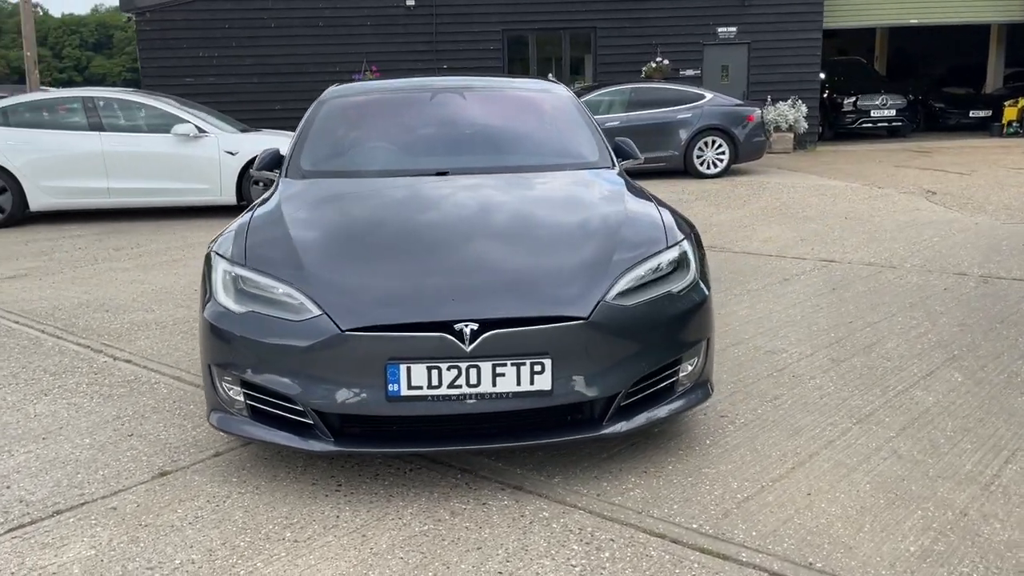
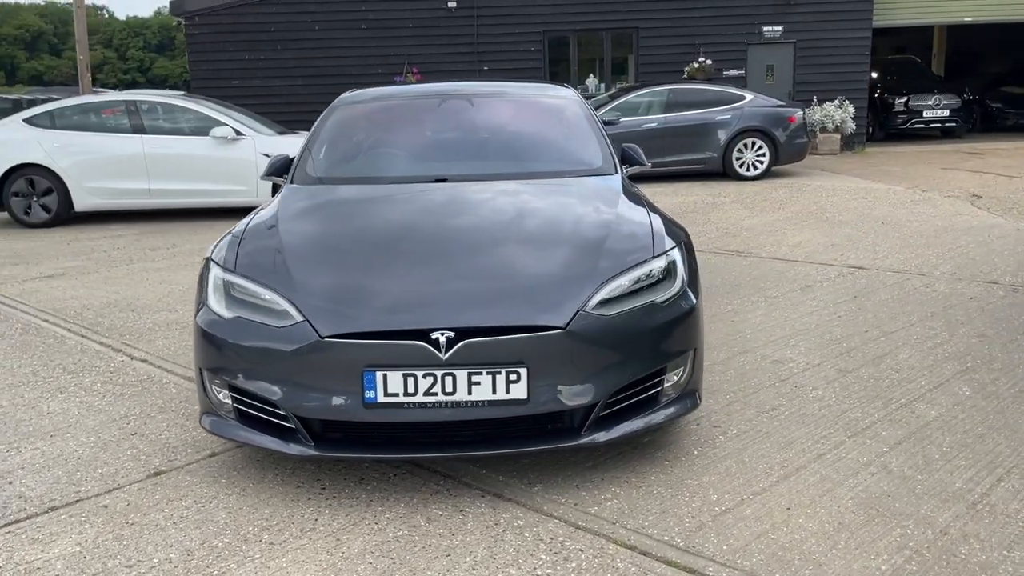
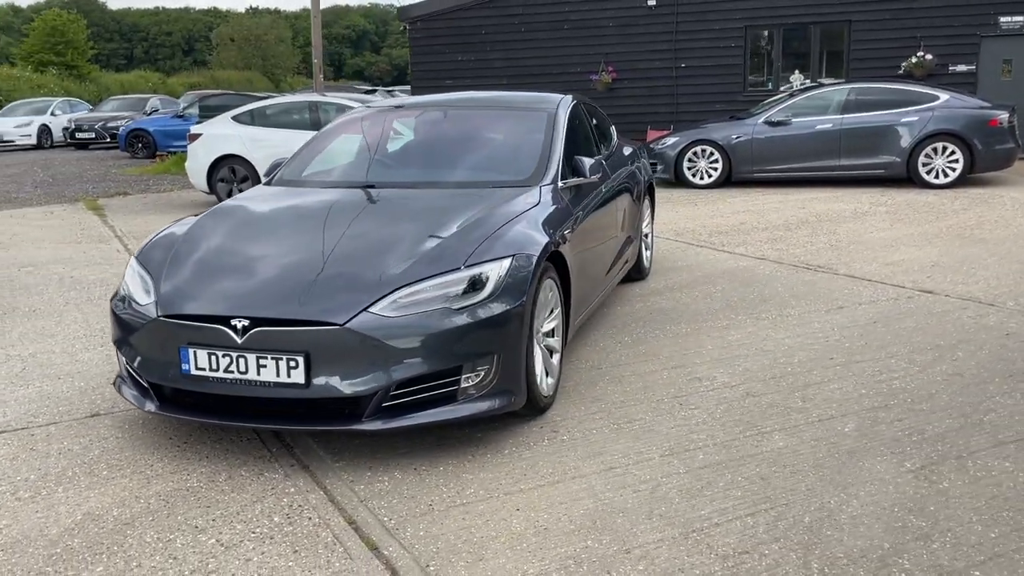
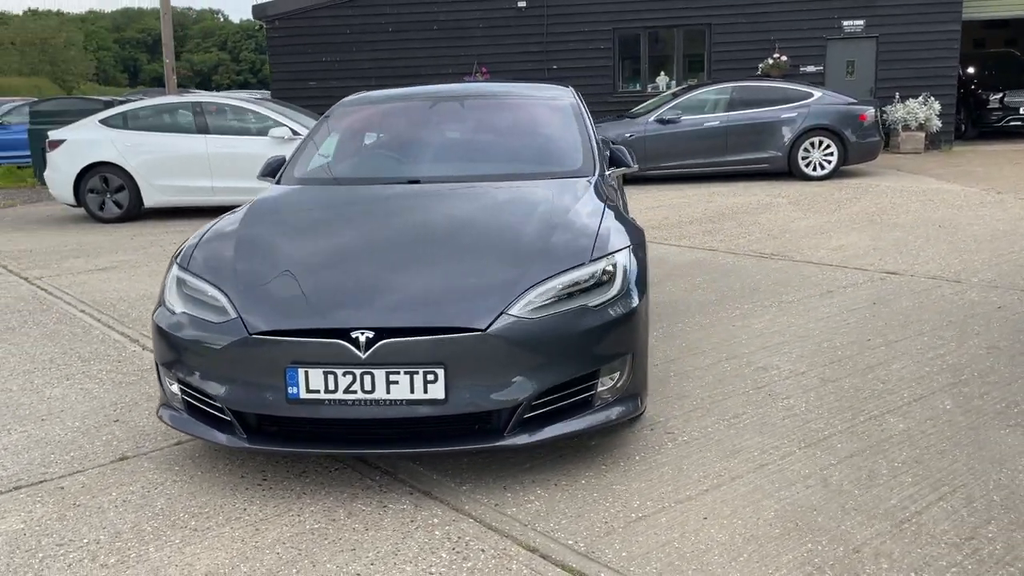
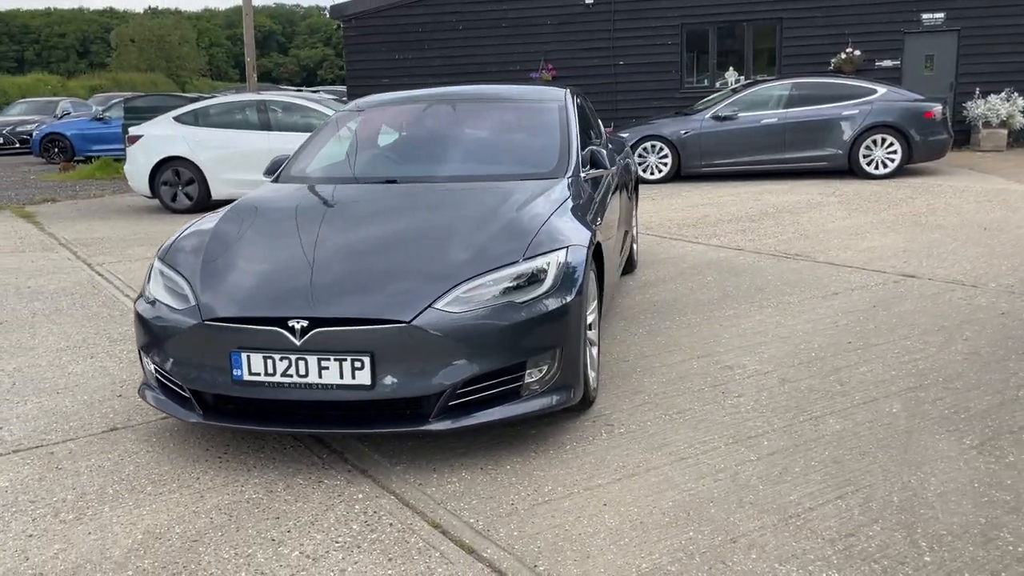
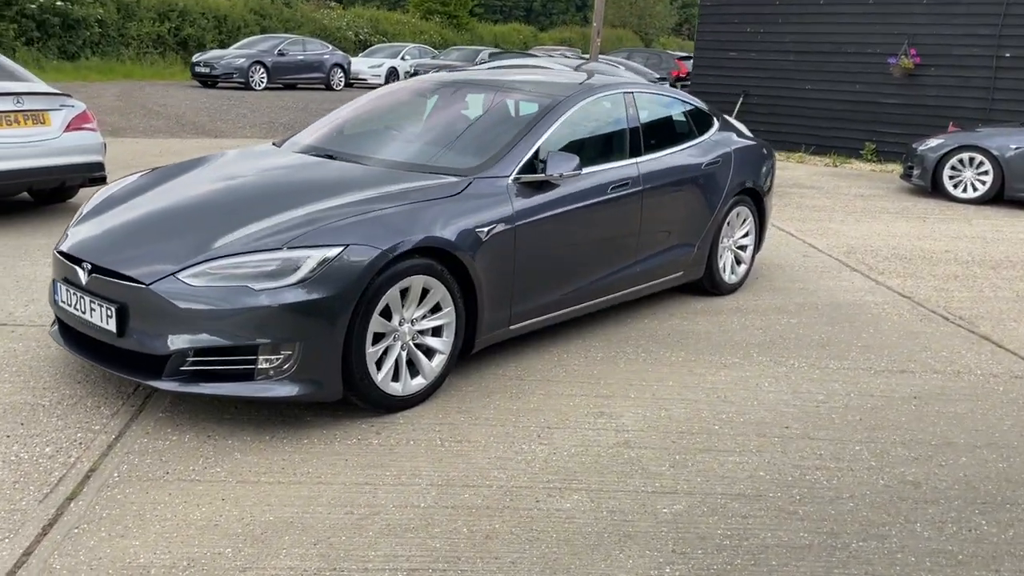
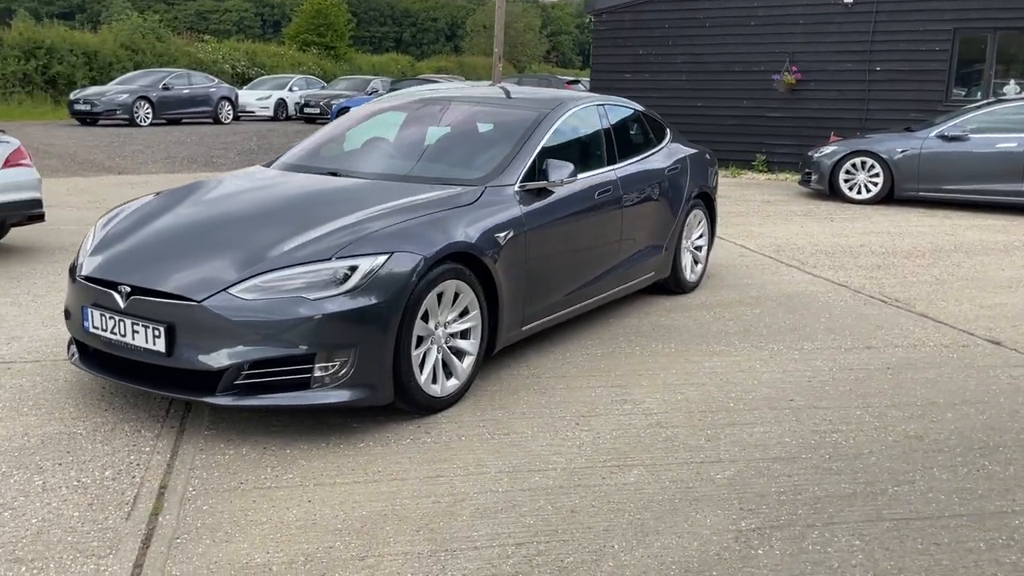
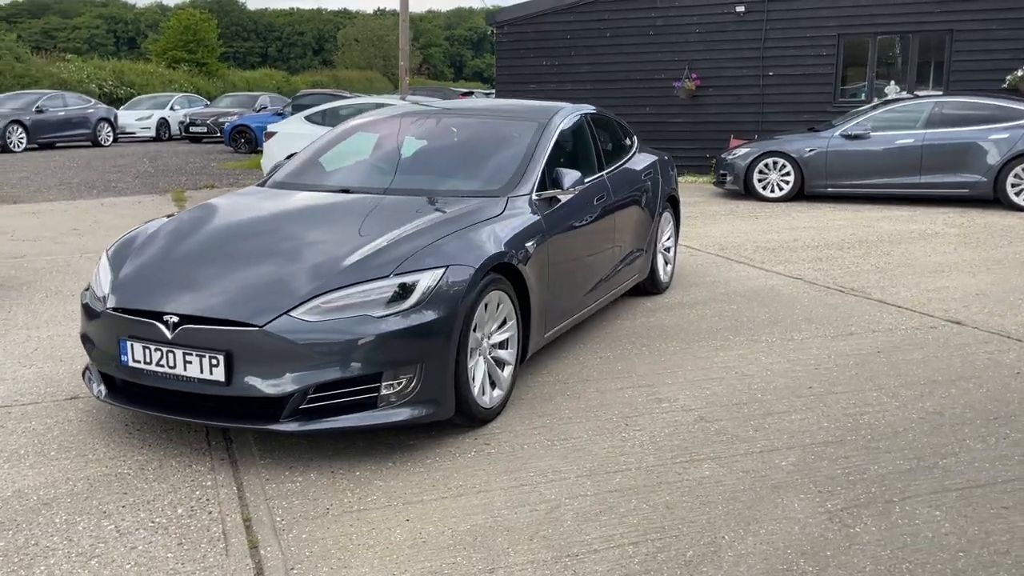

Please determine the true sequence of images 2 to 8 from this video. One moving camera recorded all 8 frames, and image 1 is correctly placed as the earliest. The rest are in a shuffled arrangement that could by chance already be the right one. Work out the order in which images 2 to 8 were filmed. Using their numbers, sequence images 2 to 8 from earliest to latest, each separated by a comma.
2, 4, 5, 3, 8, 7, 6
